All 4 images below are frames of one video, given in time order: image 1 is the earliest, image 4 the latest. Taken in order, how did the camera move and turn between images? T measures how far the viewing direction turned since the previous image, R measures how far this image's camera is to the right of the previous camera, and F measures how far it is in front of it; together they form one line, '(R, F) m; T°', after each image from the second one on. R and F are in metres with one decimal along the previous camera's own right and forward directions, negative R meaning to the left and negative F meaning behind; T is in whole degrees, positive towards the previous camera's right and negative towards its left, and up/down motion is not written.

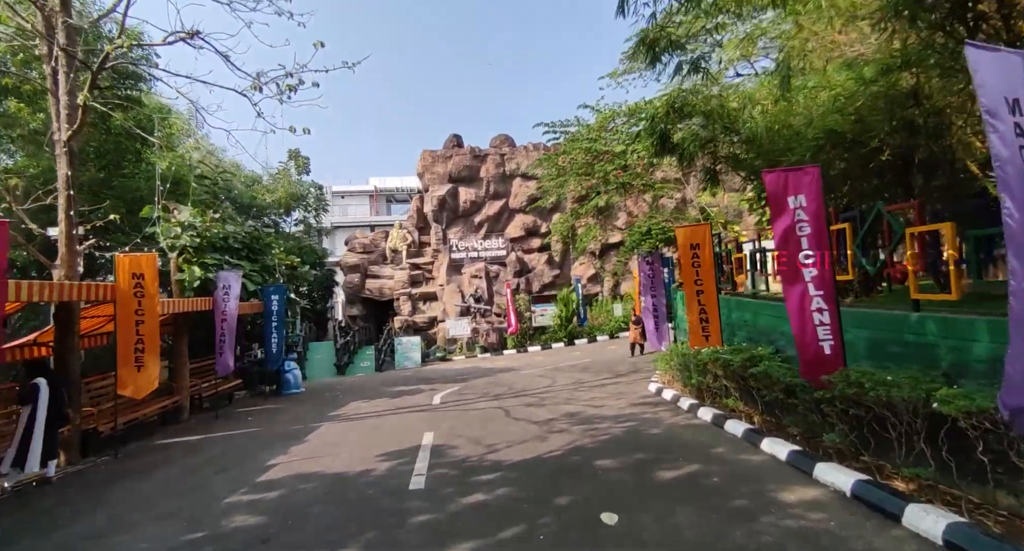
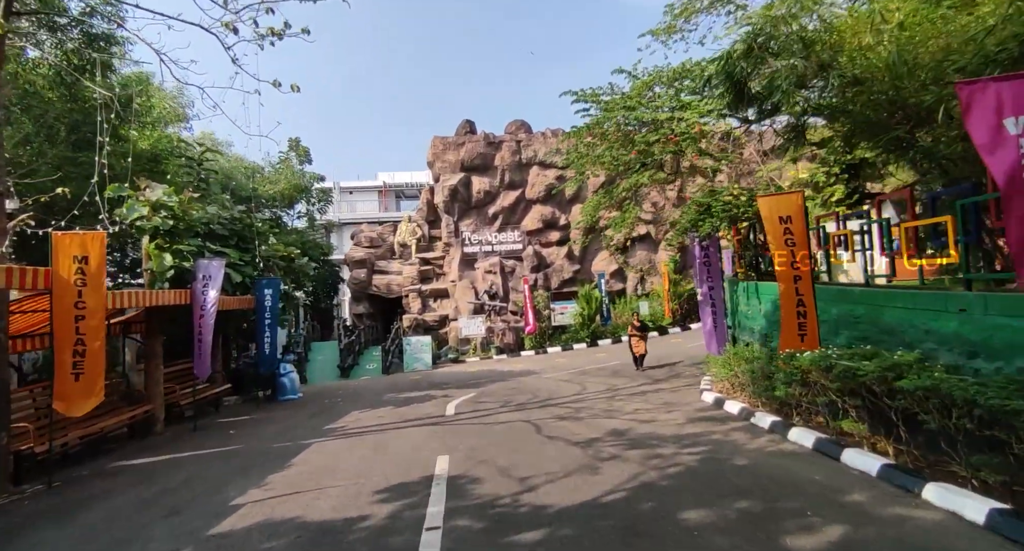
(-0.3, +1.6) m; -1°
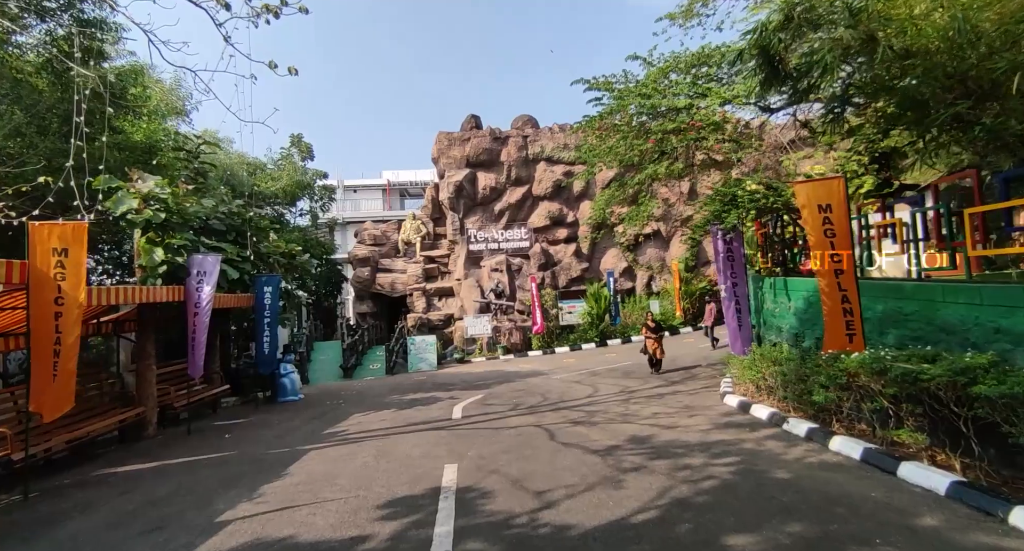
(-0.1, +0.5) m; 0°
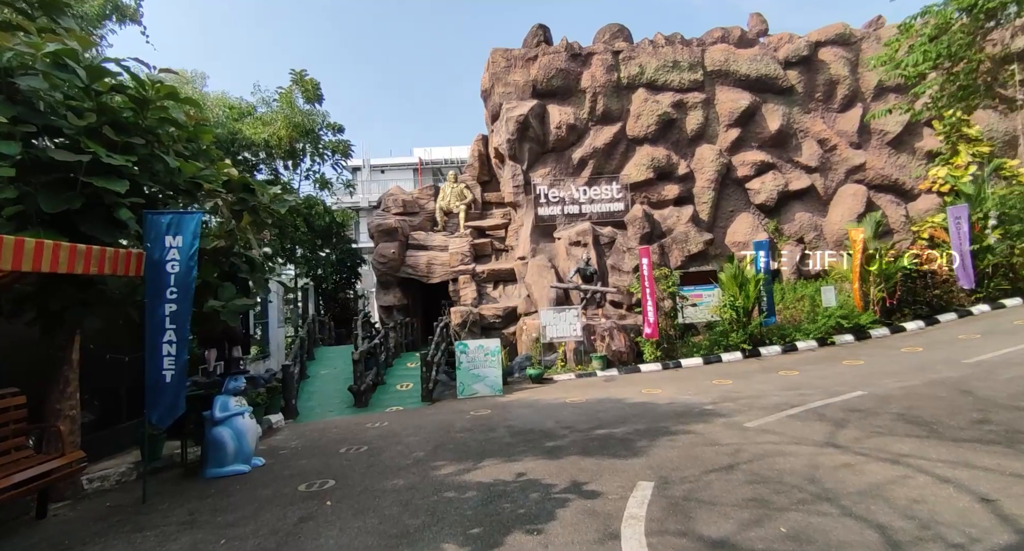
(-1.6, +6.4) m; -3°
